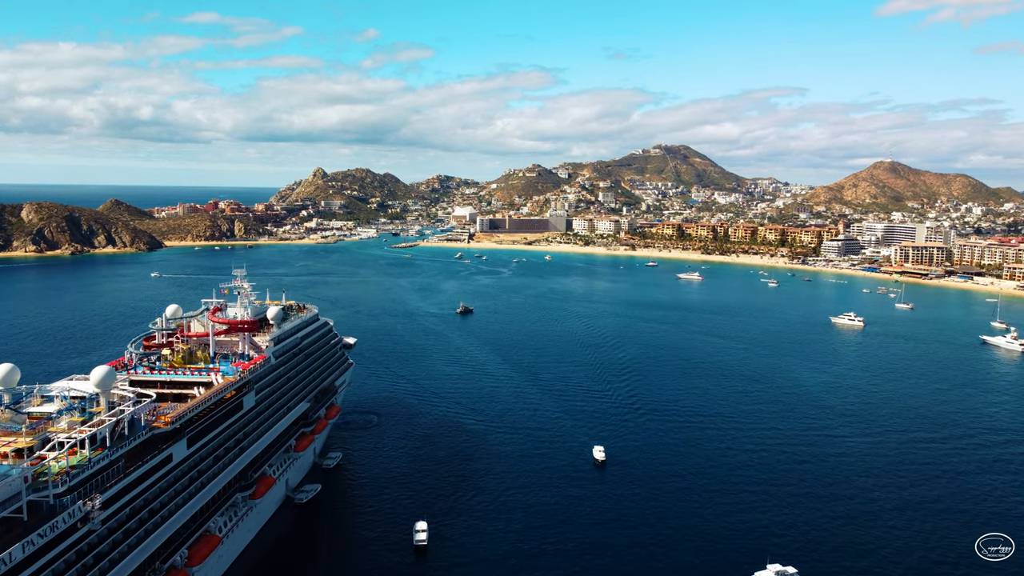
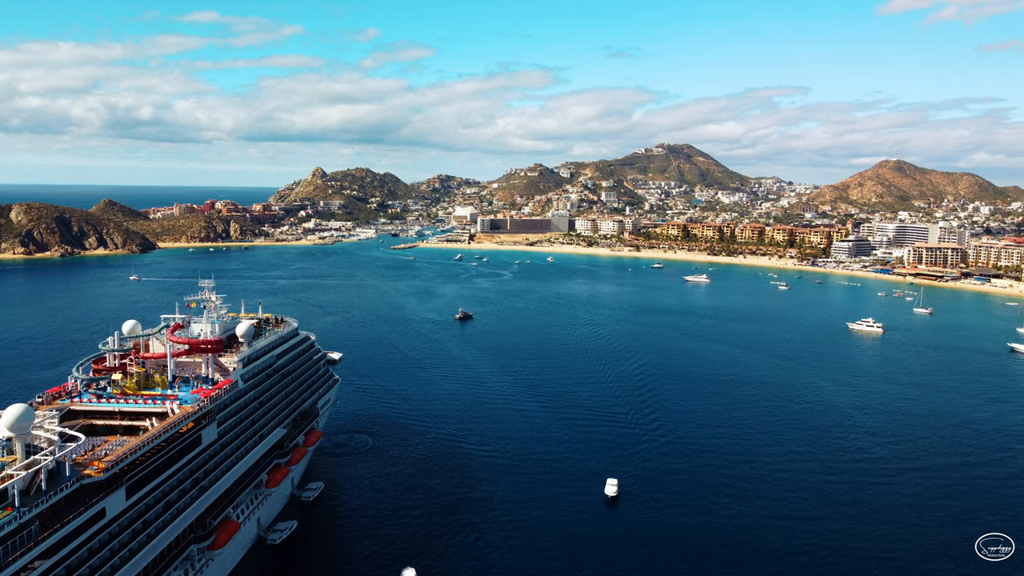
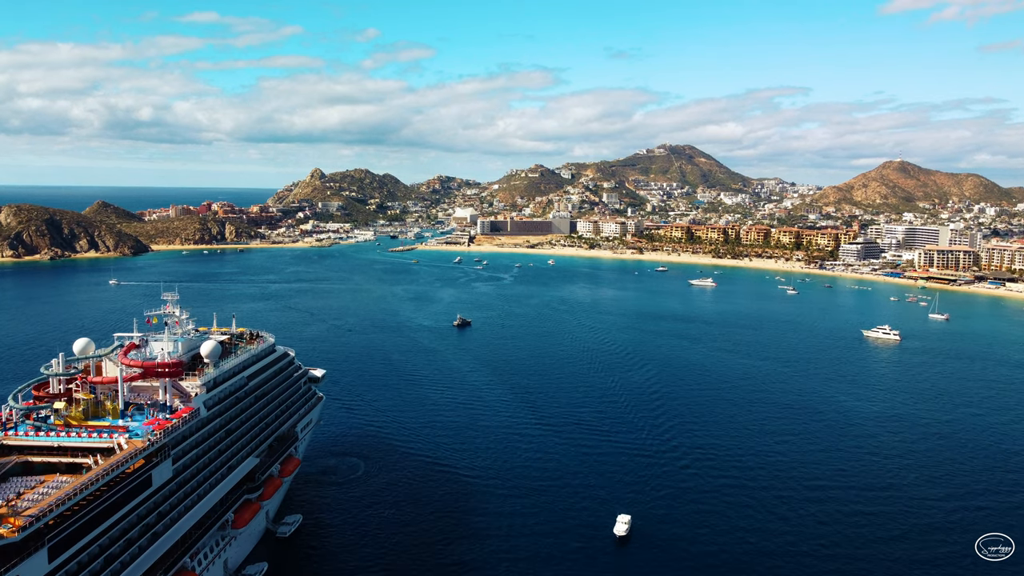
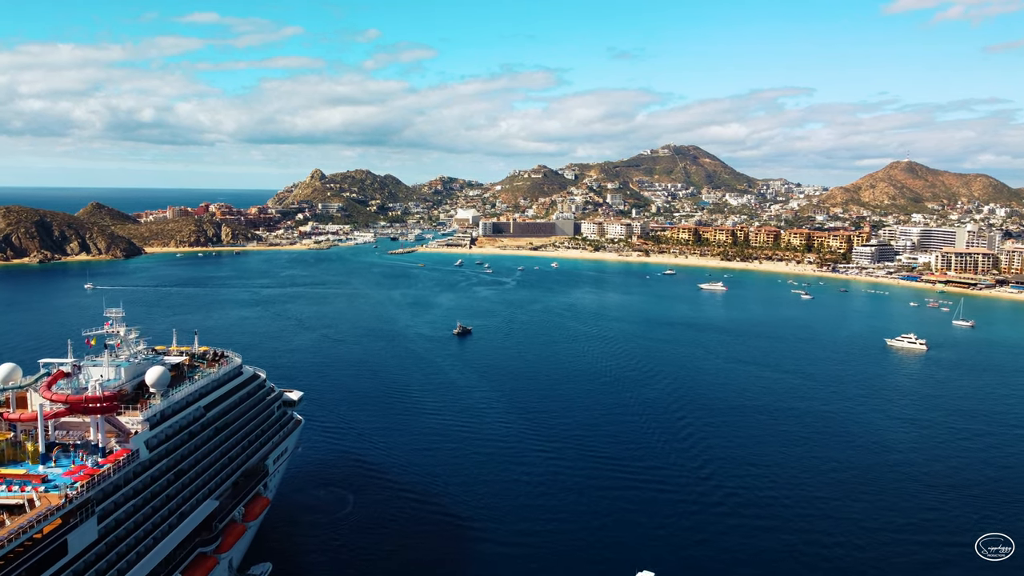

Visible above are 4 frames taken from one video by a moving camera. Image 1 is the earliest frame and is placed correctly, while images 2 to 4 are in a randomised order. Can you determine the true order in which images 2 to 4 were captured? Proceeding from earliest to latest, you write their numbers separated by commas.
2, 3, 4
